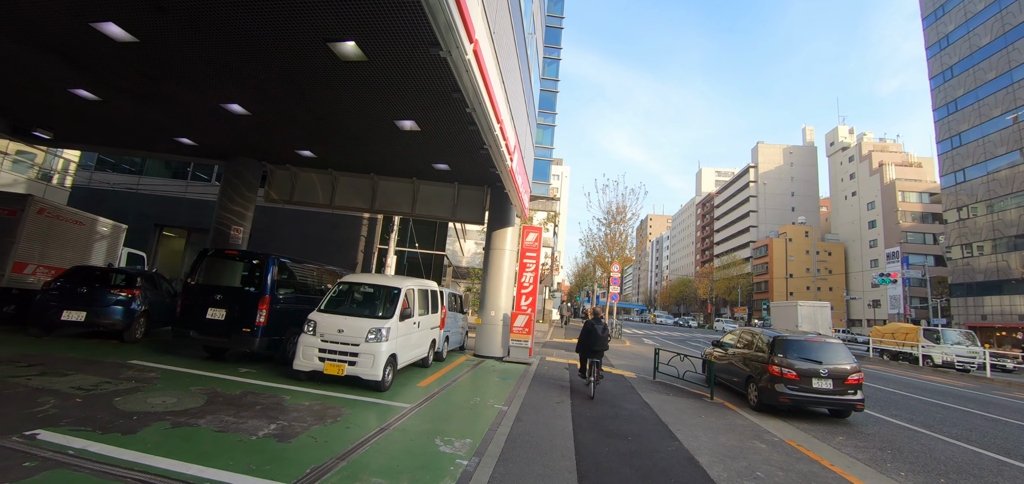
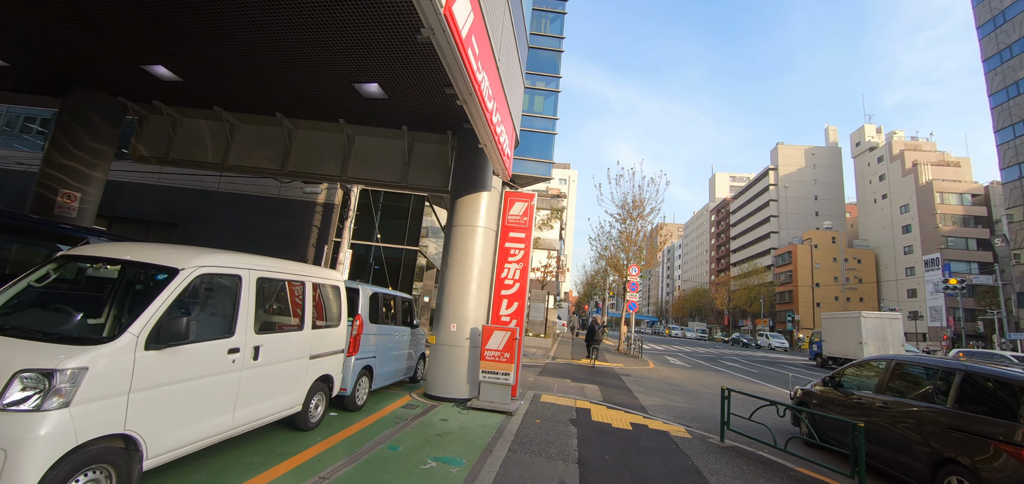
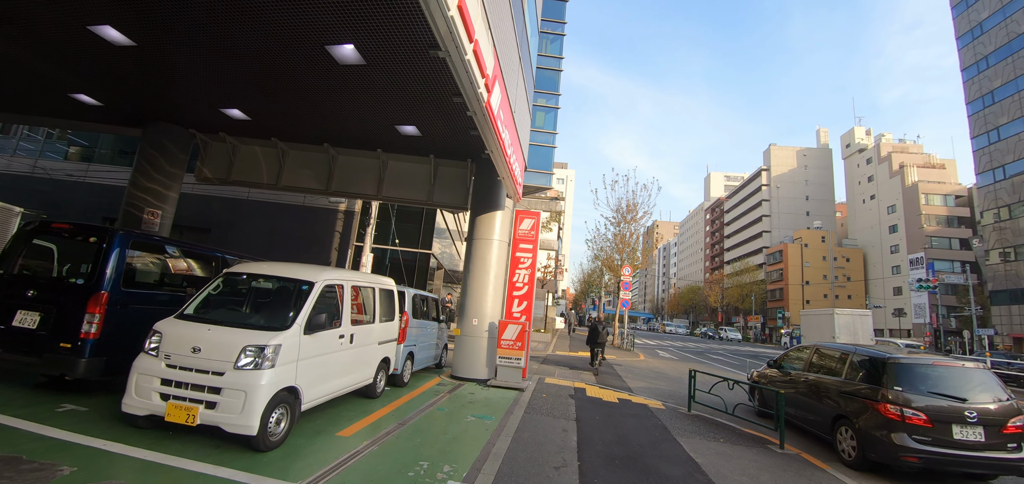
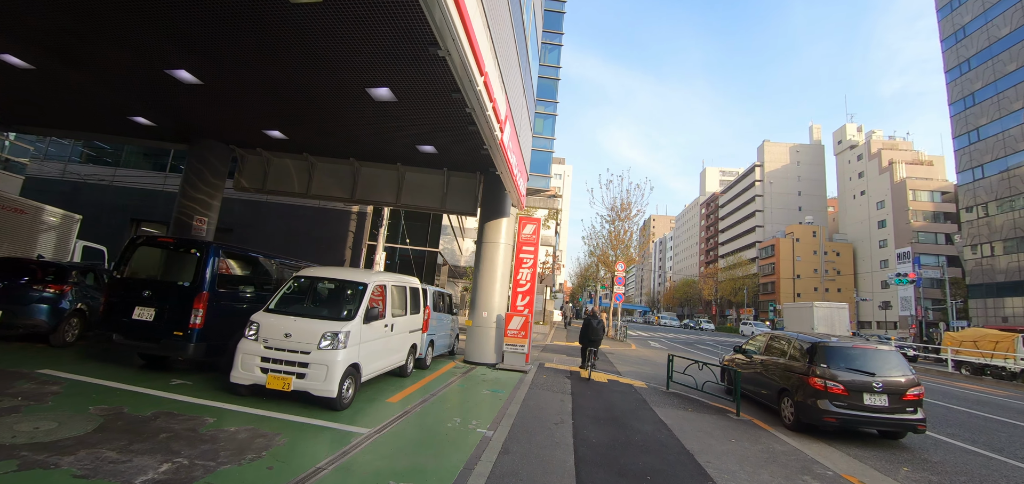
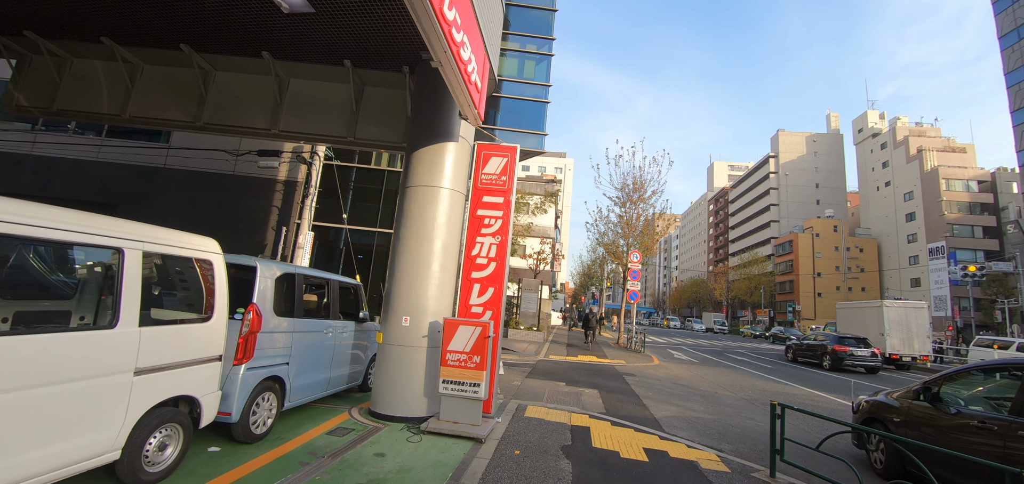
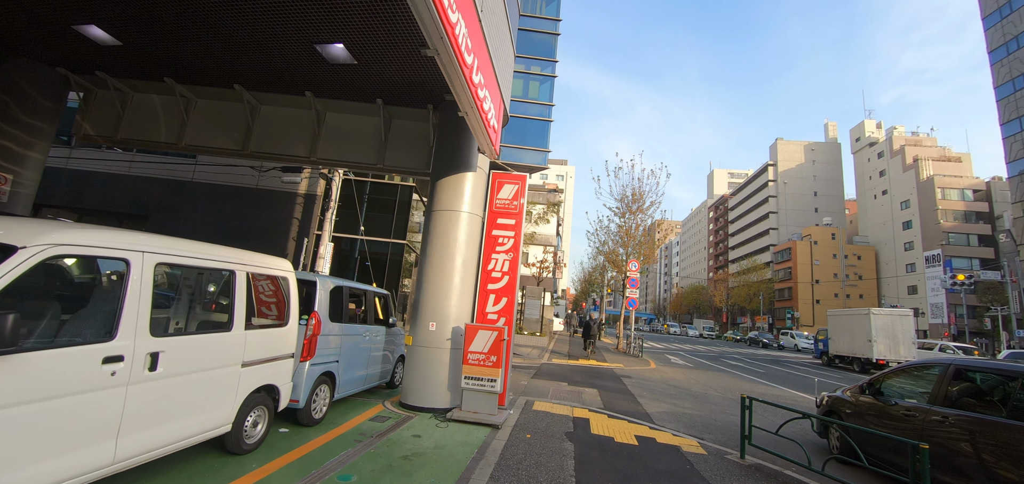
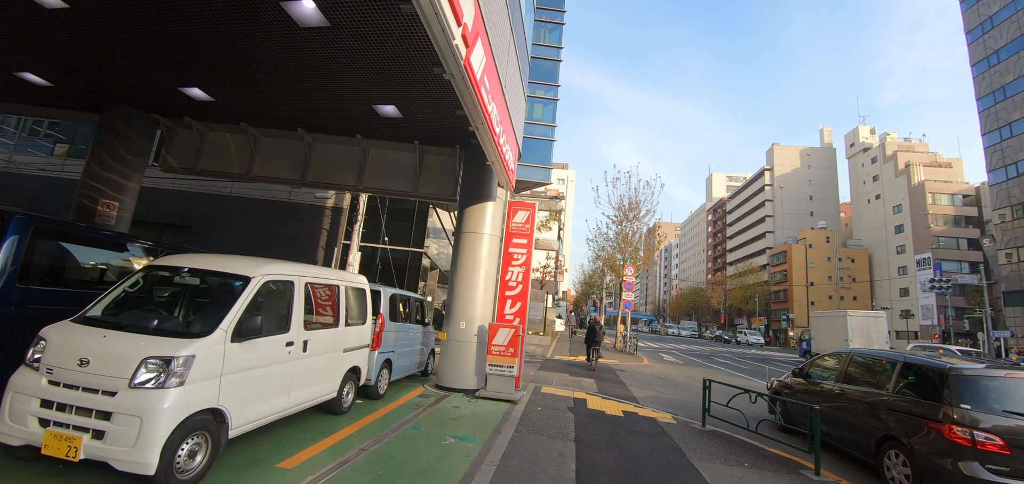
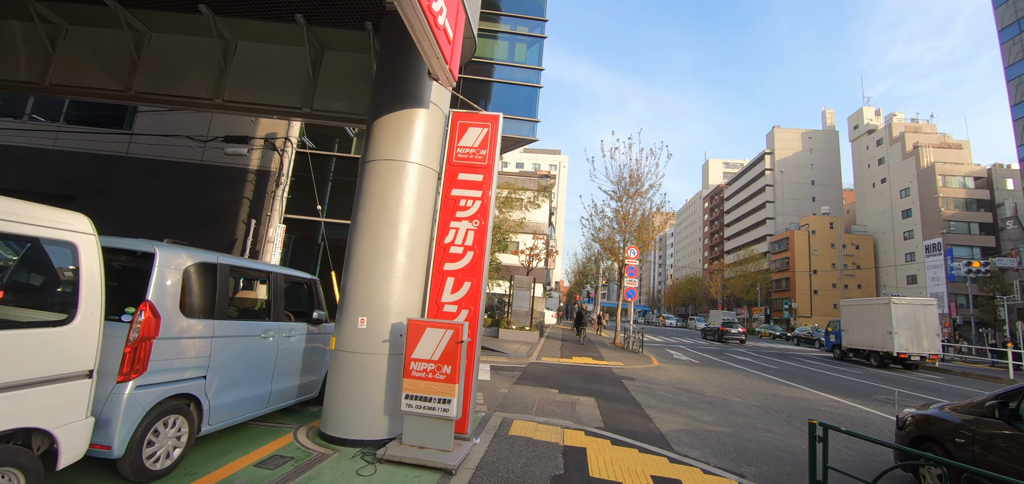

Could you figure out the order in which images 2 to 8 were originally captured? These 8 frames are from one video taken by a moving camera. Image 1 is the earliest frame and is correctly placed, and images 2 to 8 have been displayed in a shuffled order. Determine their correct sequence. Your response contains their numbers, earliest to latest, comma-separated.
4, 3, 7, 2, 6, 5, 8
